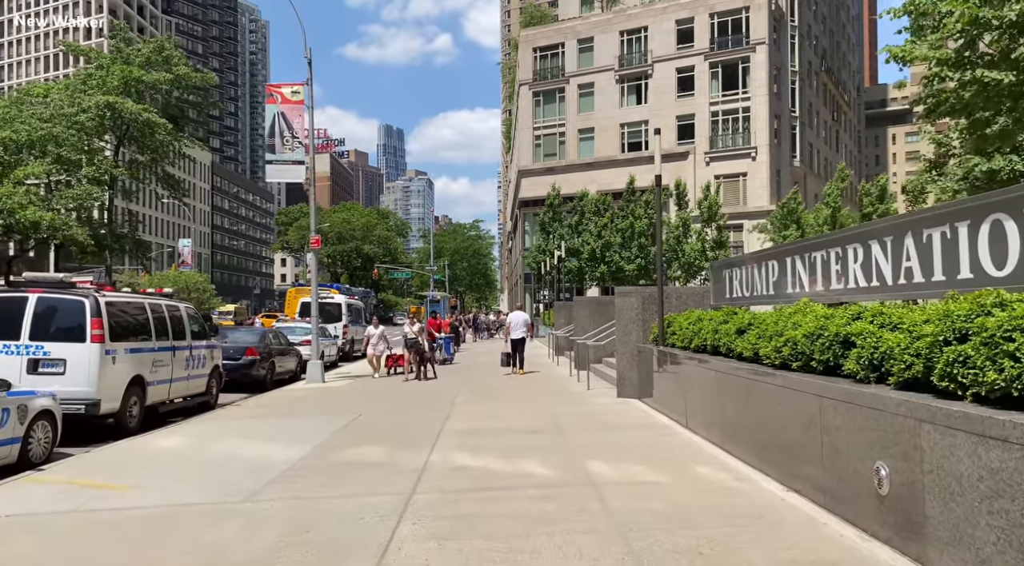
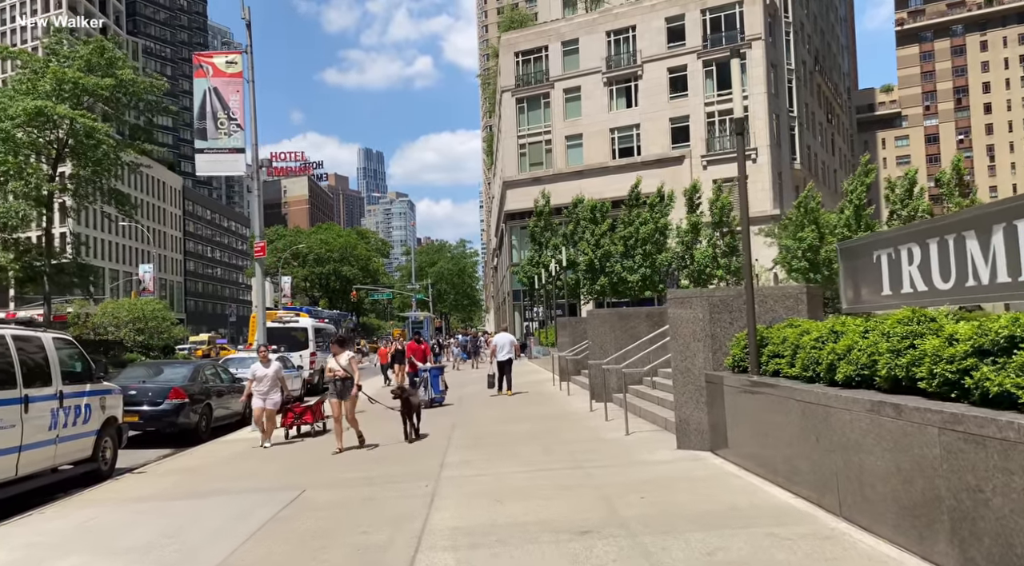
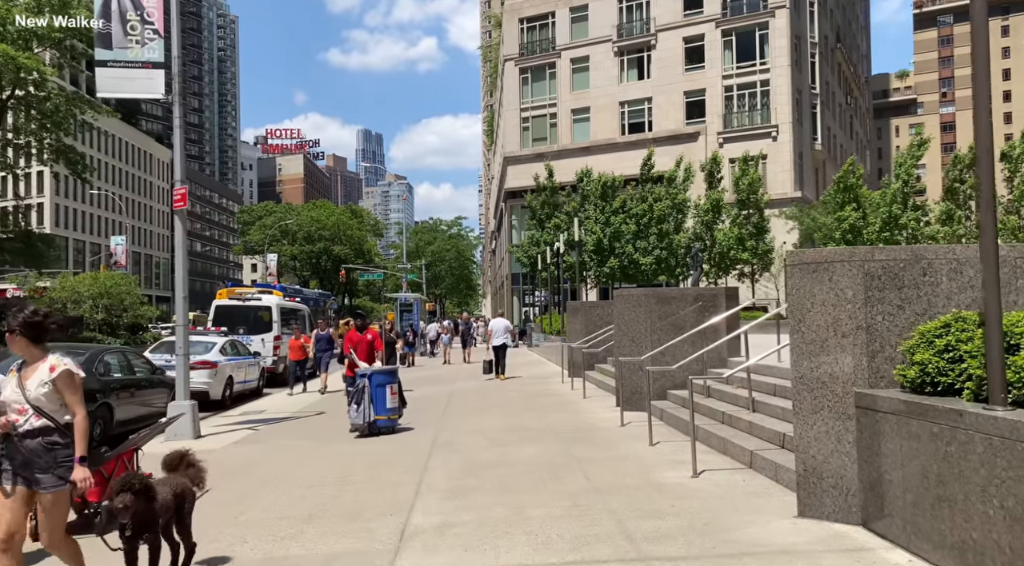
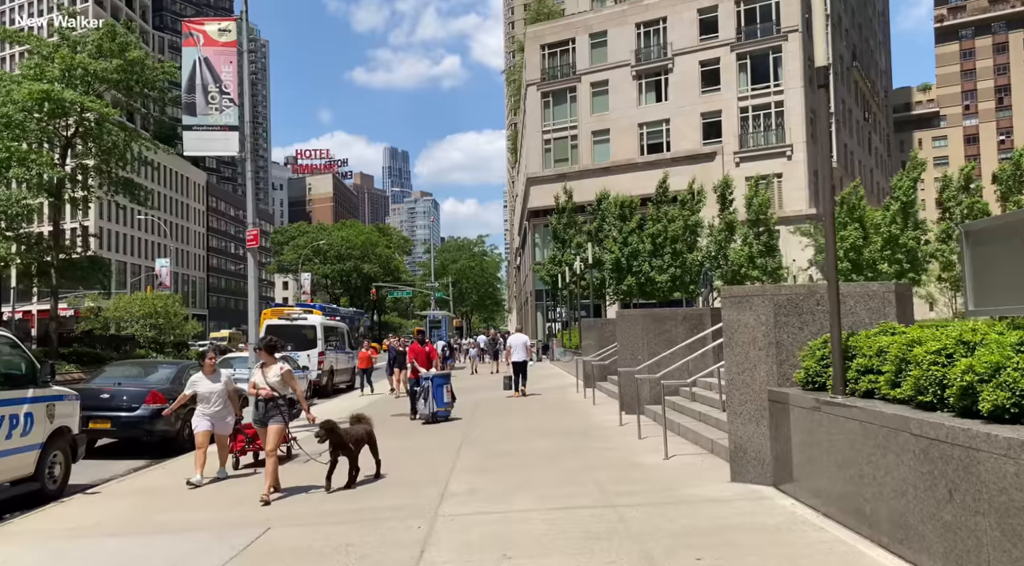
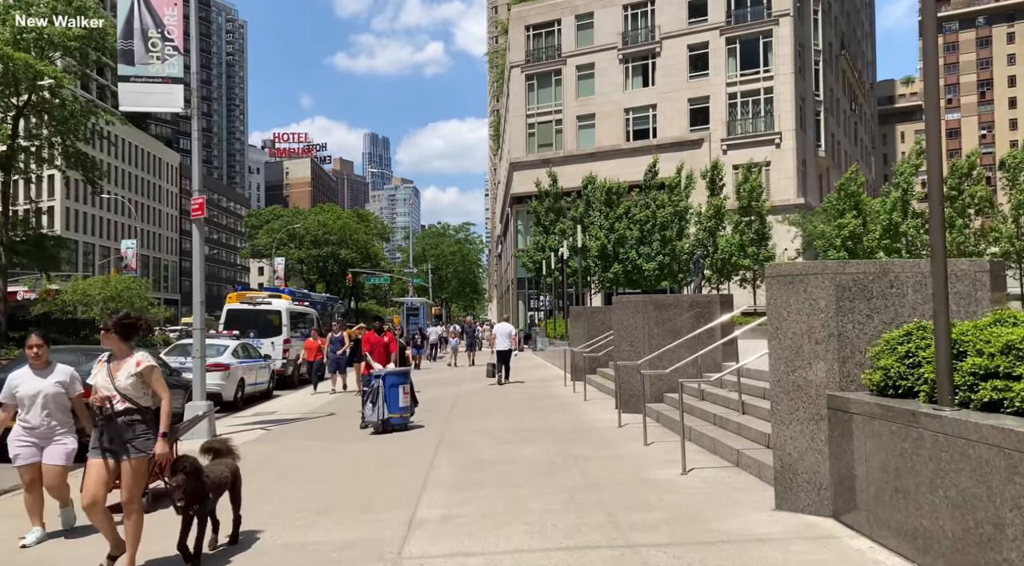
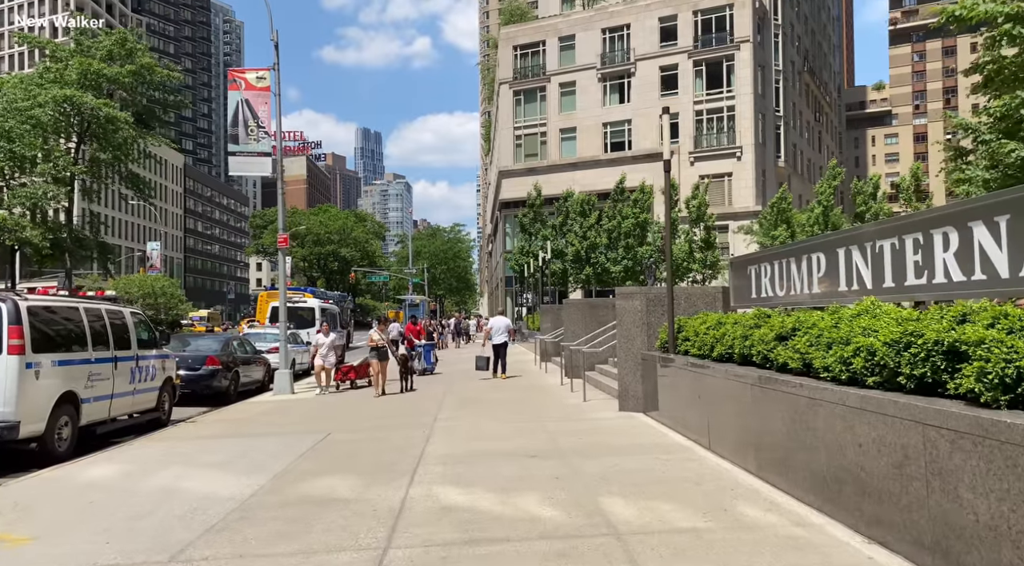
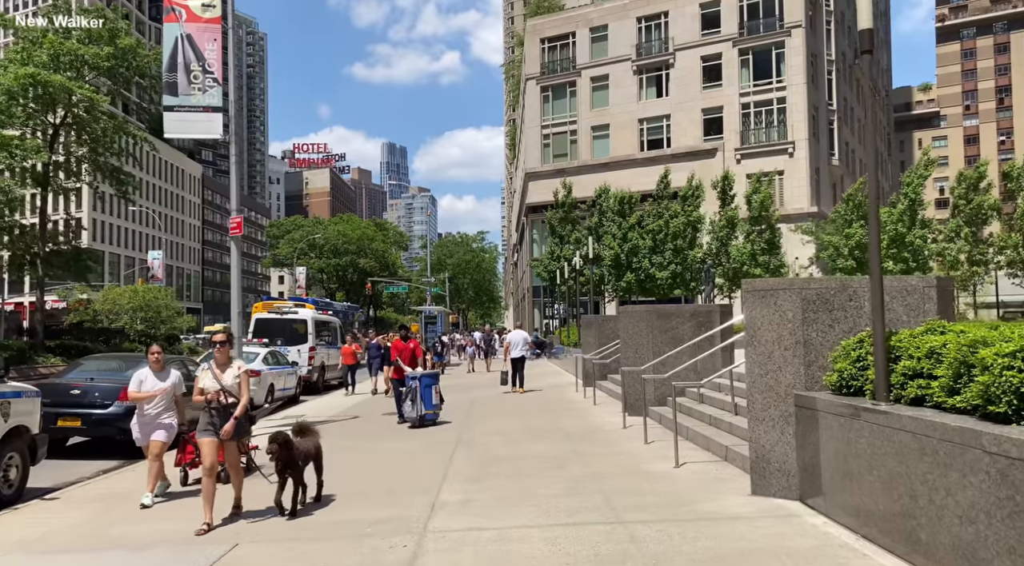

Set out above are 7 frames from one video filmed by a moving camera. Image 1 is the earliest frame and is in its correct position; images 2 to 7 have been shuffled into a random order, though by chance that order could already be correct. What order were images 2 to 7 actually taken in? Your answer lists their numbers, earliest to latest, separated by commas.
6, 2, 4, 7, 5, 3
